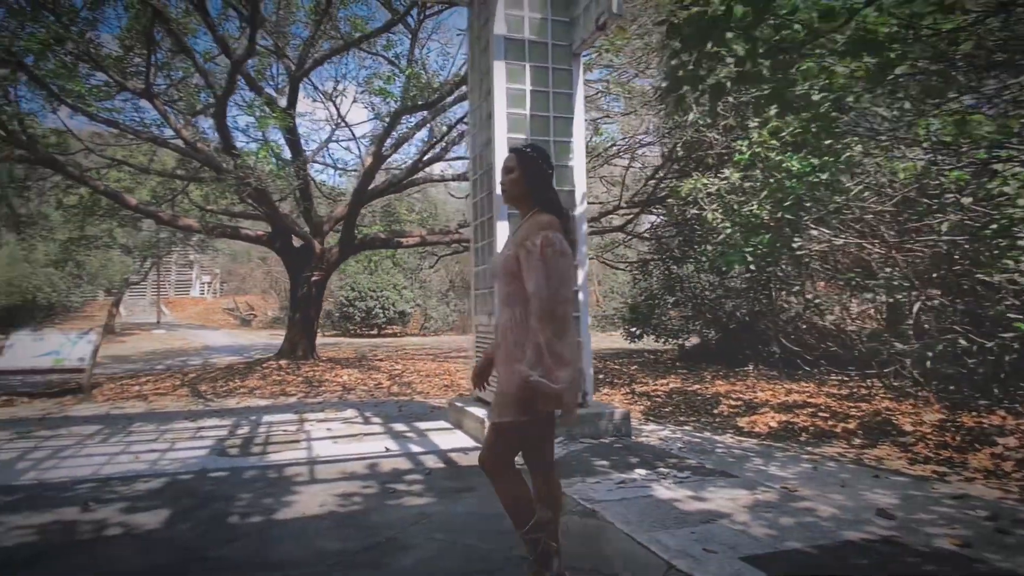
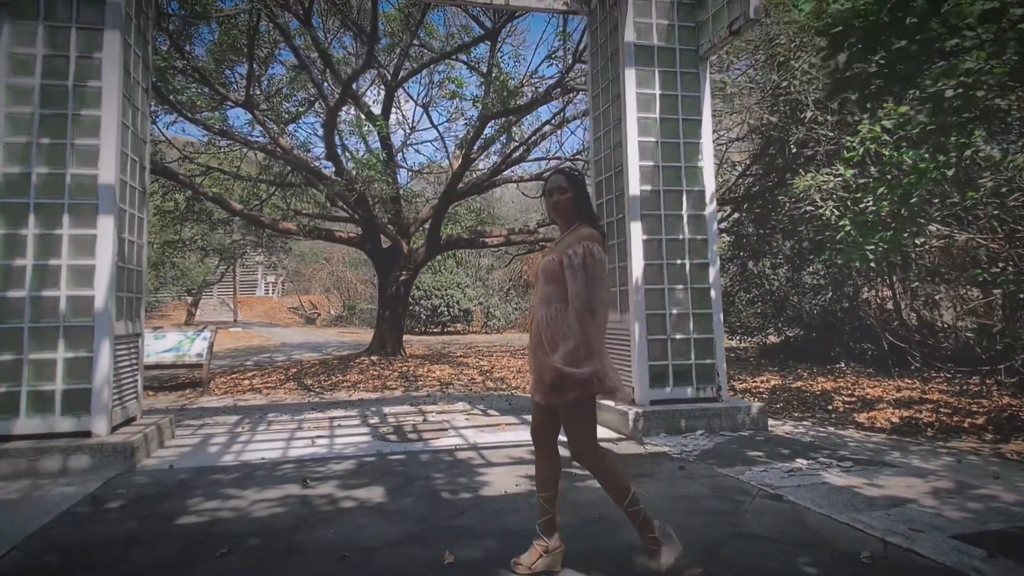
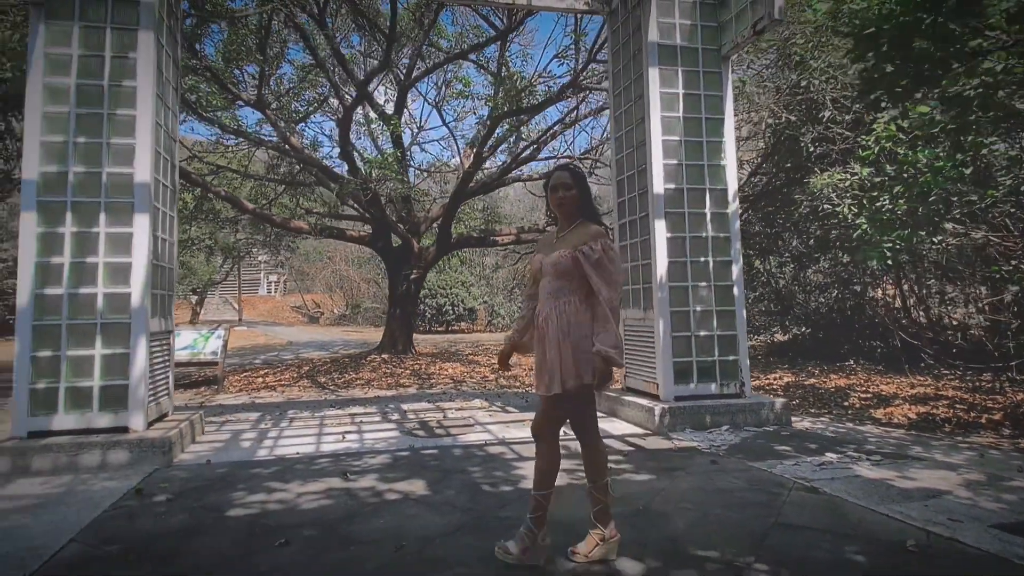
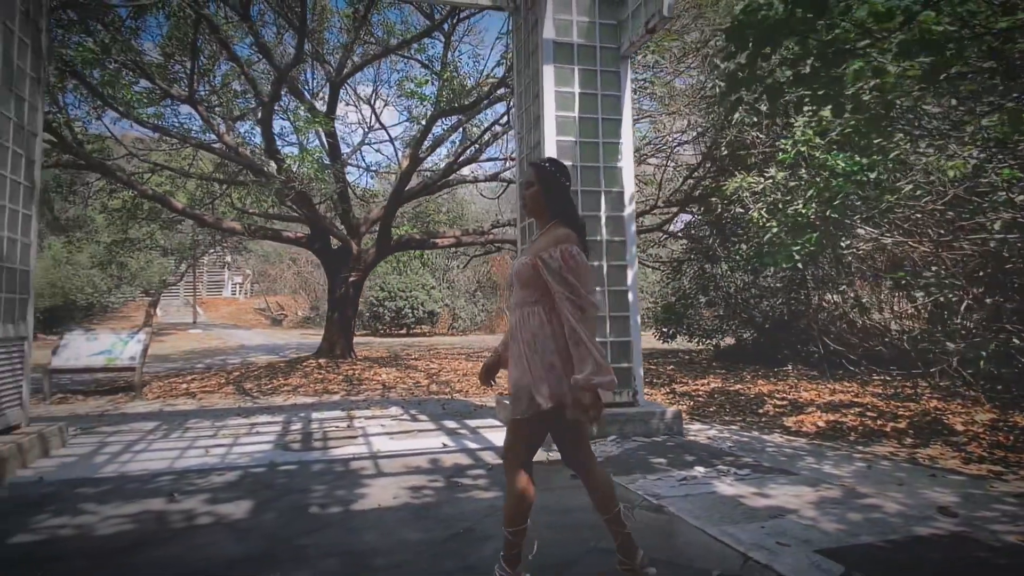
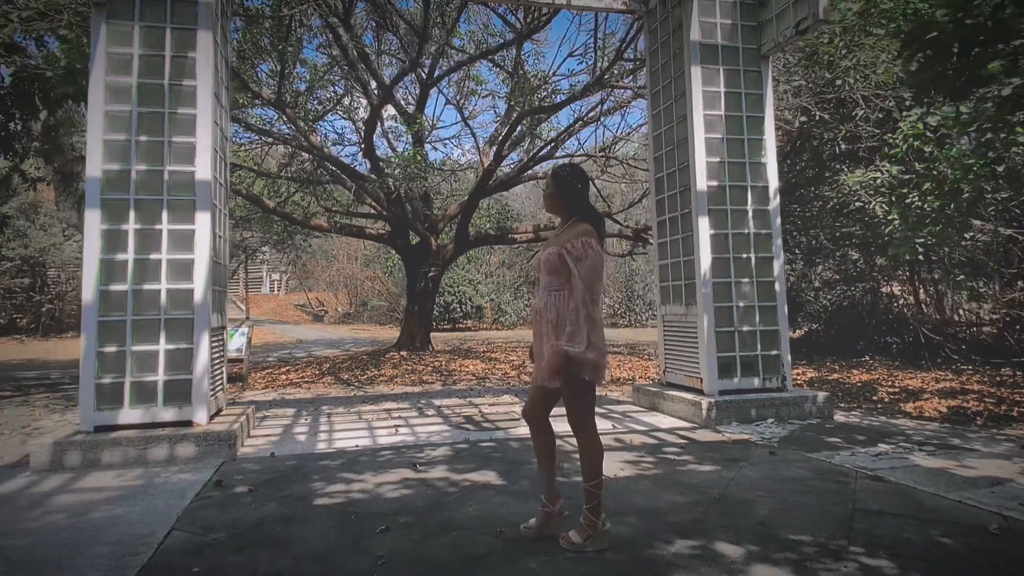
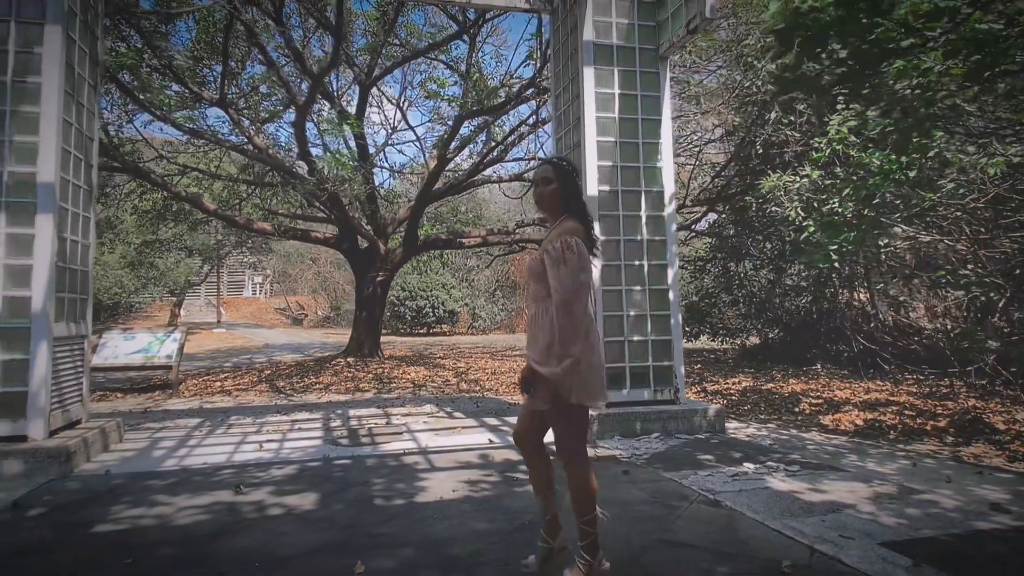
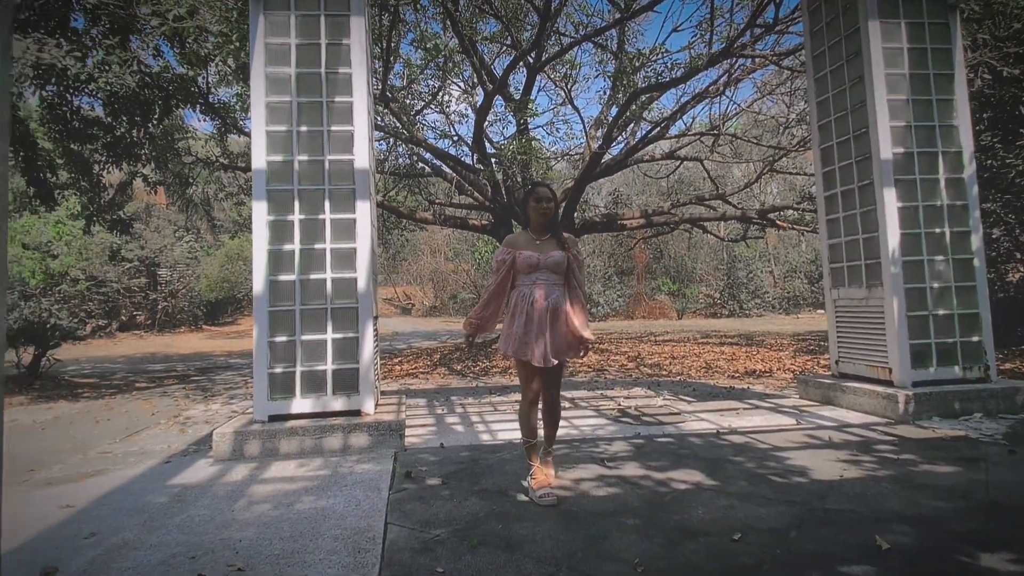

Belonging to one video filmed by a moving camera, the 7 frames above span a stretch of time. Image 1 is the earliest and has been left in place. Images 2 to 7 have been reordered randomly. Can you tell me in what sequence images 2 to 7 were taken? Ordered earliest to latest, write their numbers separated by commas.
4, 6, 2, 3, 5, 7
